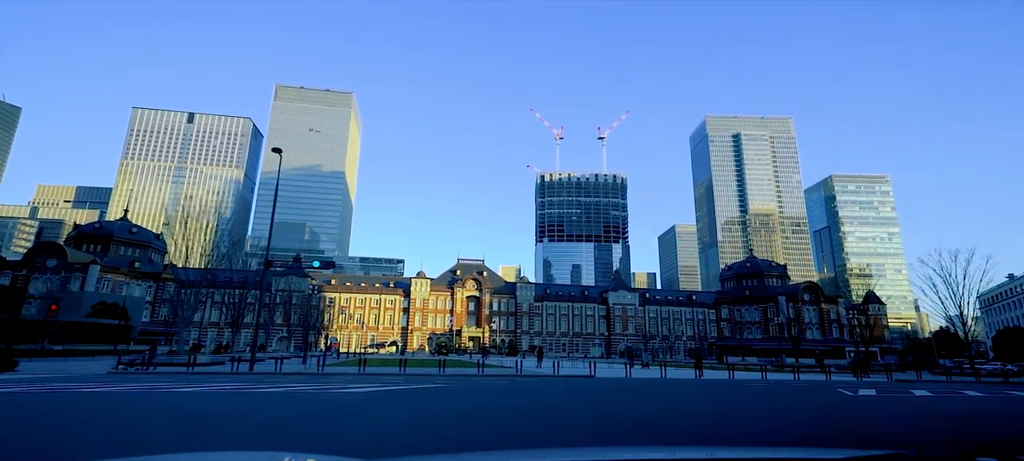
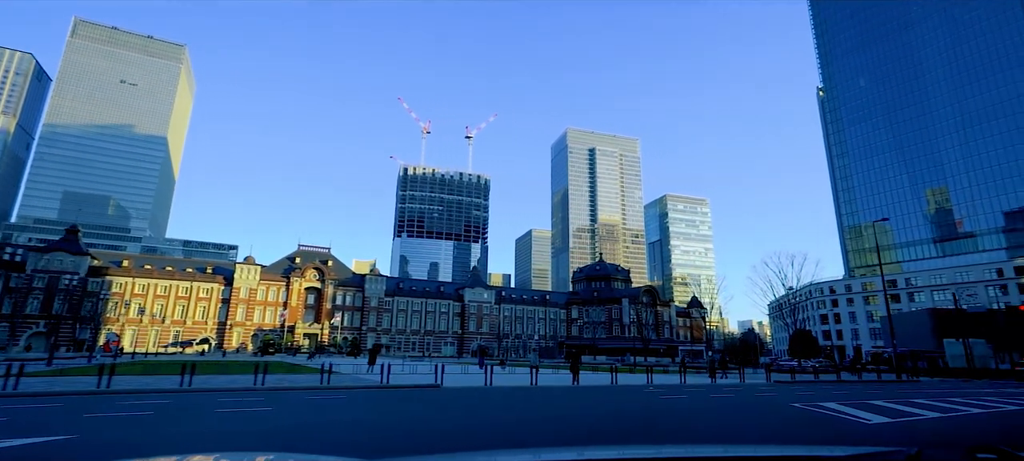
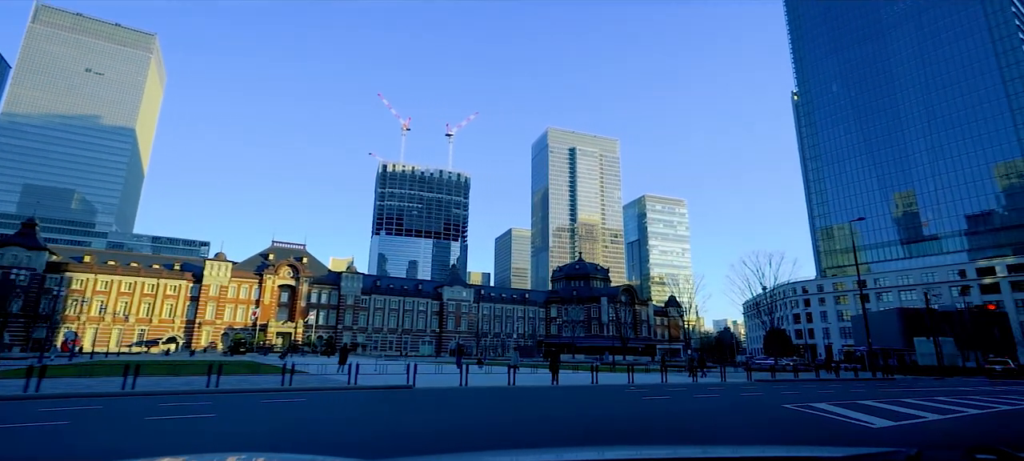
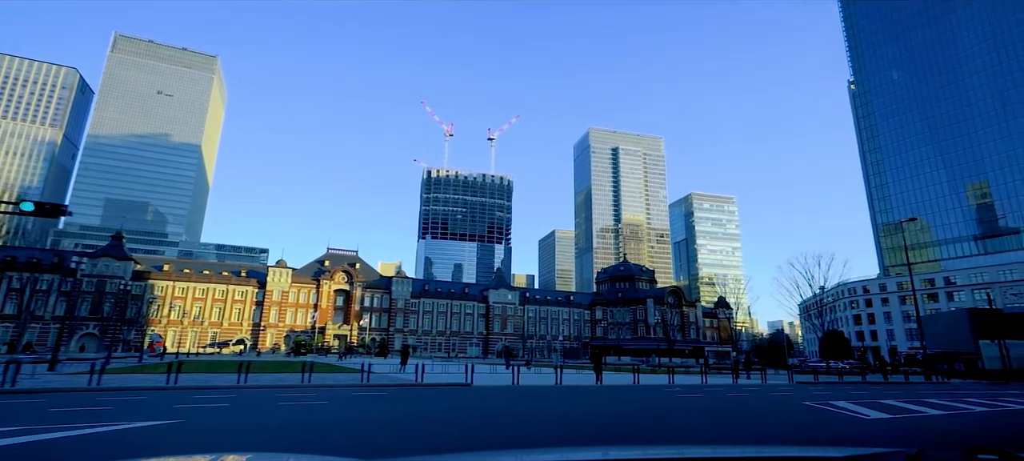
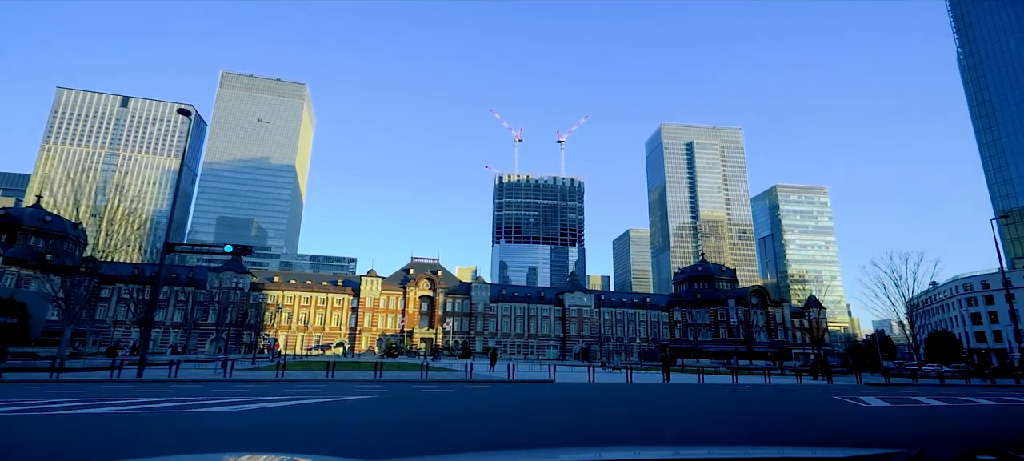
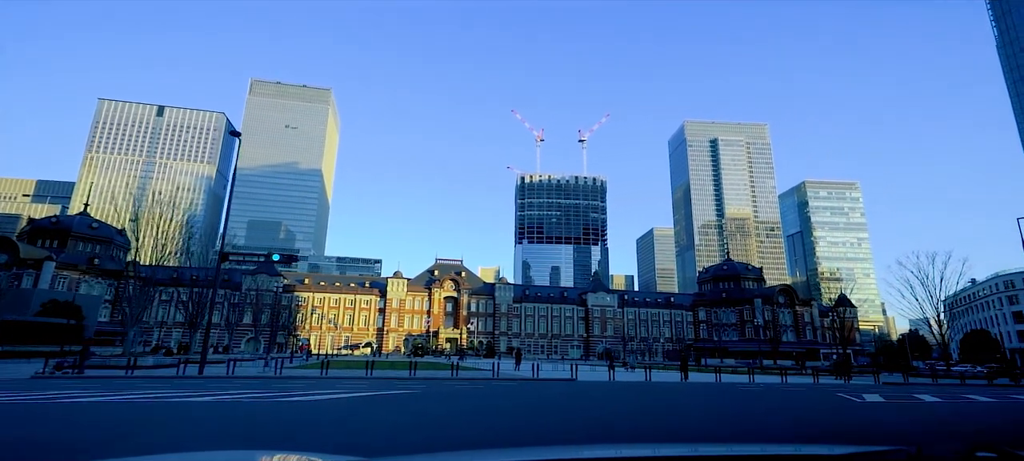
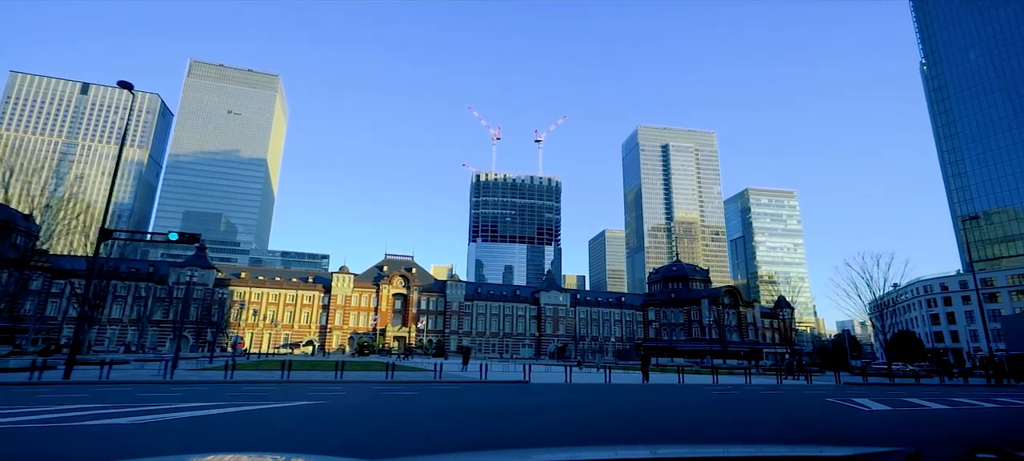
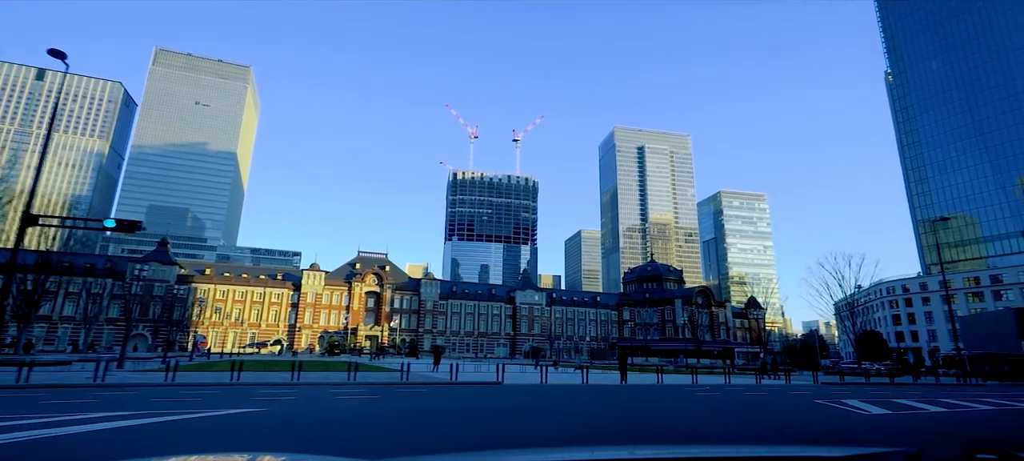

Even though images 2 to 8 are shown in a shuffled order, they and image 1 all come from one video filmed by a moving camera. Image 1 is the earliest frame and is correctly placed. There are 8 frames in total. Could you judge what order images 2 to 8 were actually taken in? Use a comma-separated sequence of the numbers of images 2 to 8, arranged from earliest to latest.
6, 5, 7, 8, 4, 2, 3
